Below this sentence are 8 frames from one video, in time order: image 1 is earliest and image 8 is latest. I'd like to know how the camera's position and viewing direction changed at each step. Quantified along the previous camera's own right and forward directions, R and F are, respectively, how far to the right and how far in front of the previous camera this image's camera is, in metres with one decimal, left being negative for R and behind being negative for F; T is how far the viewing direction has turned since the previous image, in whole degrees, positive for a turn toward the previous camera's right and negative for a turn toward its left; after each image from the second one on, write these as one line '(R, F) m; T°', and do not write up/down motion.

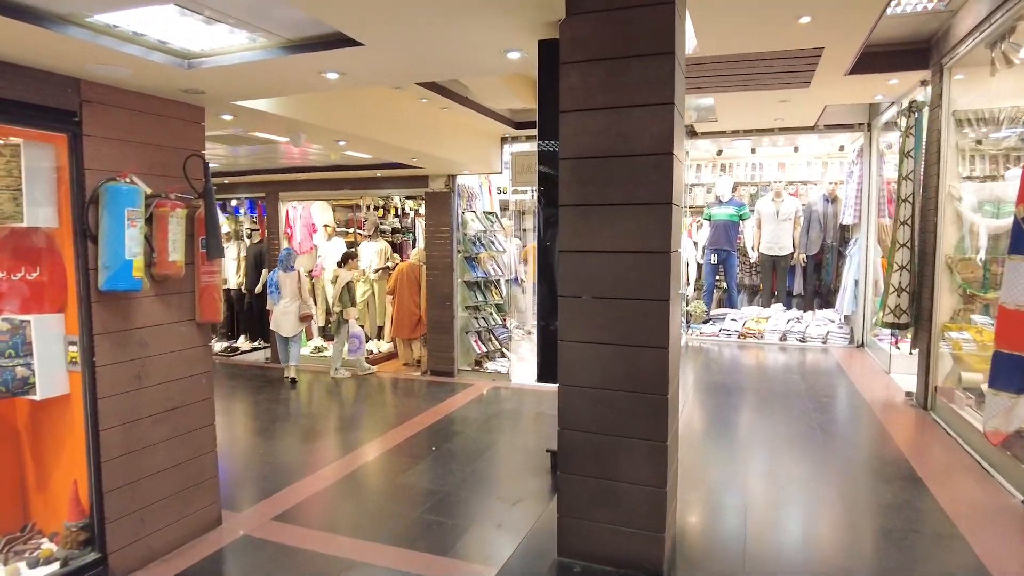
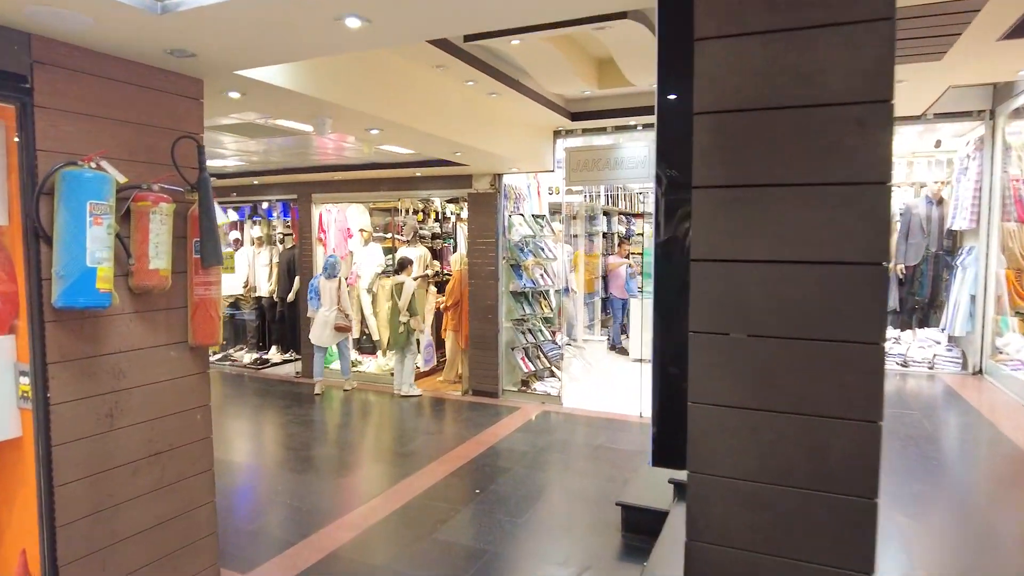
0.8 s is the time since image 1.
(-0.1, +0.7) m; -3°
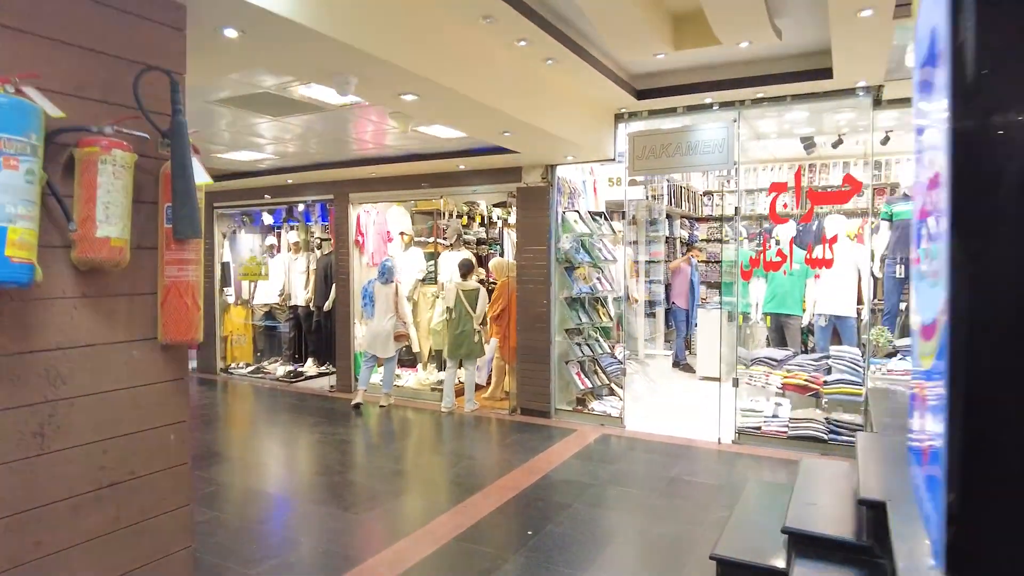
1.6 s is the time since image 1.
(-0.1, +0.7) m; -4°
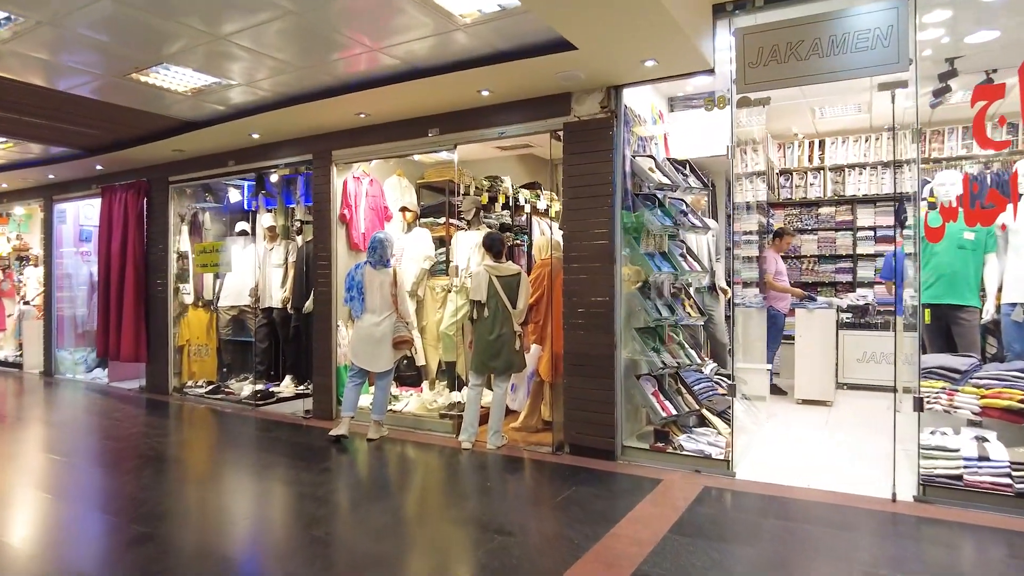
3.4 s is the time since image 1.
(-0.2, +1.8) m; -1°
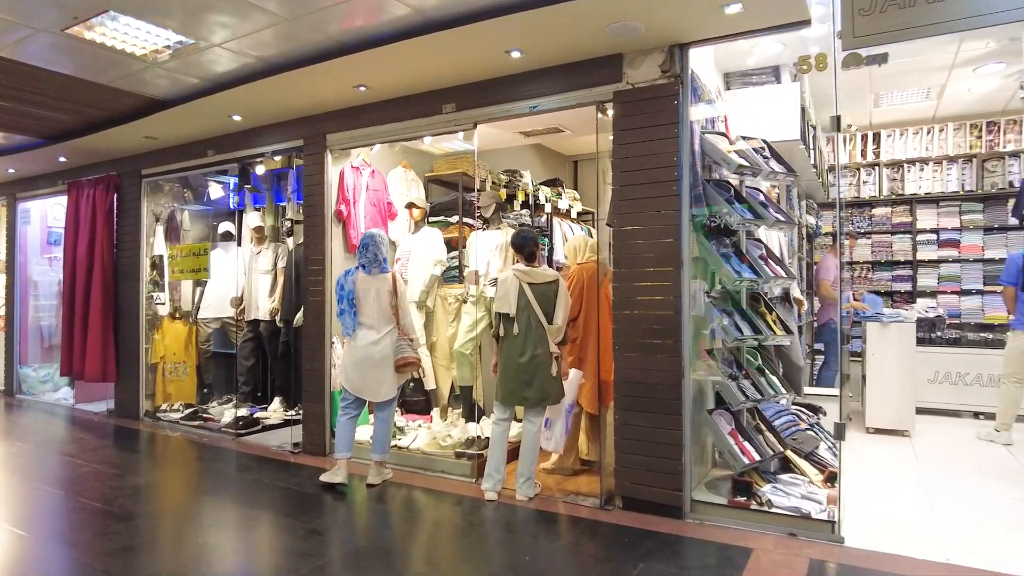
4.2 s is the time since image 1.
(-0.2, +0.8) m; 0°
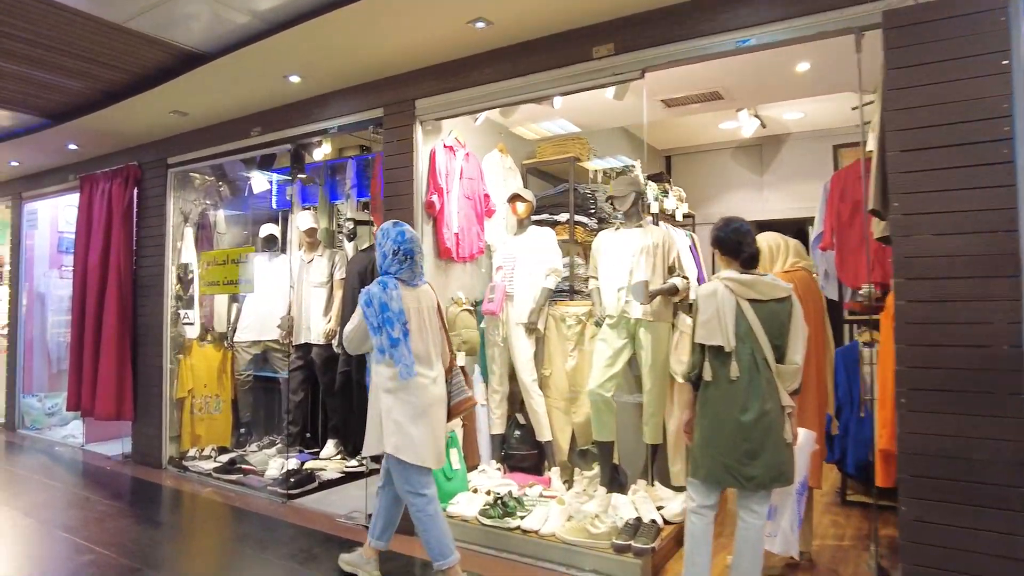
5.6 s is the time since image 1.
(-0.7, +1.1) m; -1°
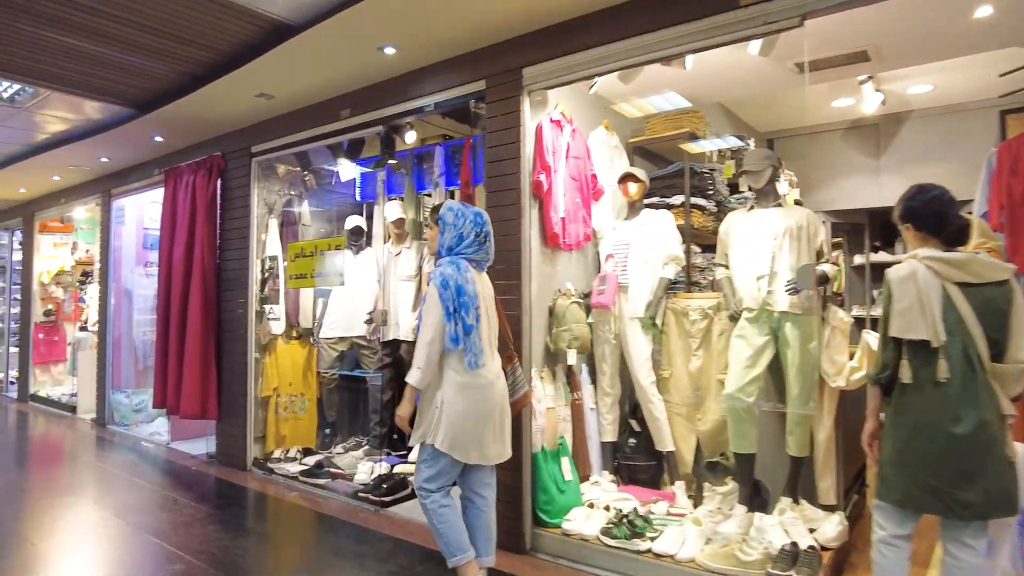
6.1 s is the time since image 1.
(-0.3, +0.3) m; -5°
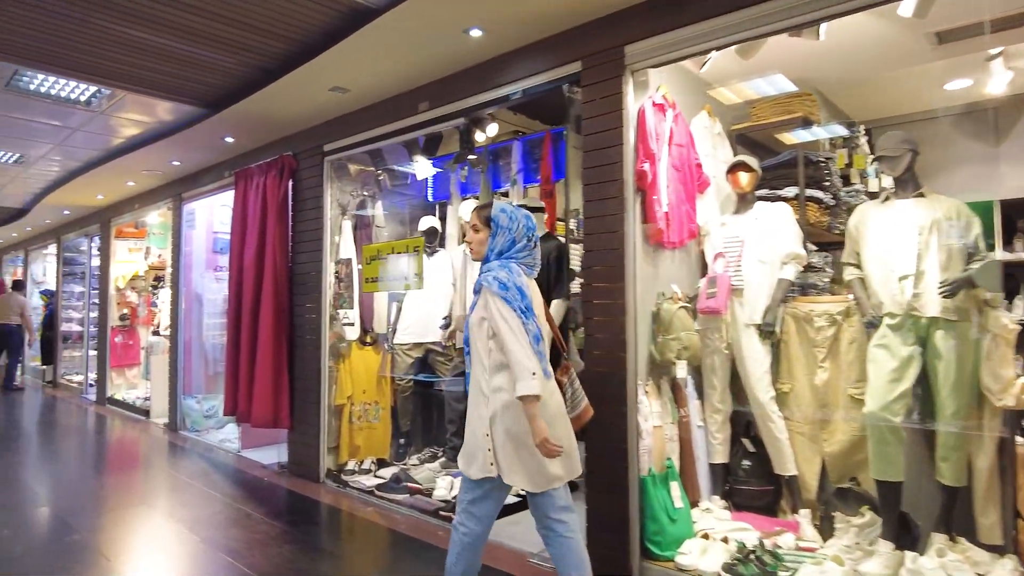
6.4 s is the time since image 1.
(-0.2, +0.3) m; -5°
